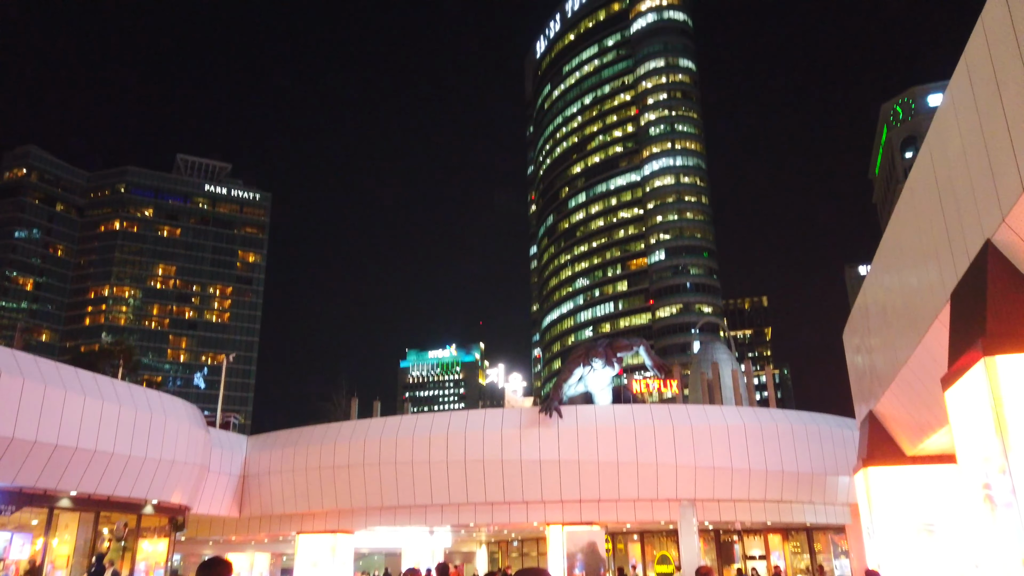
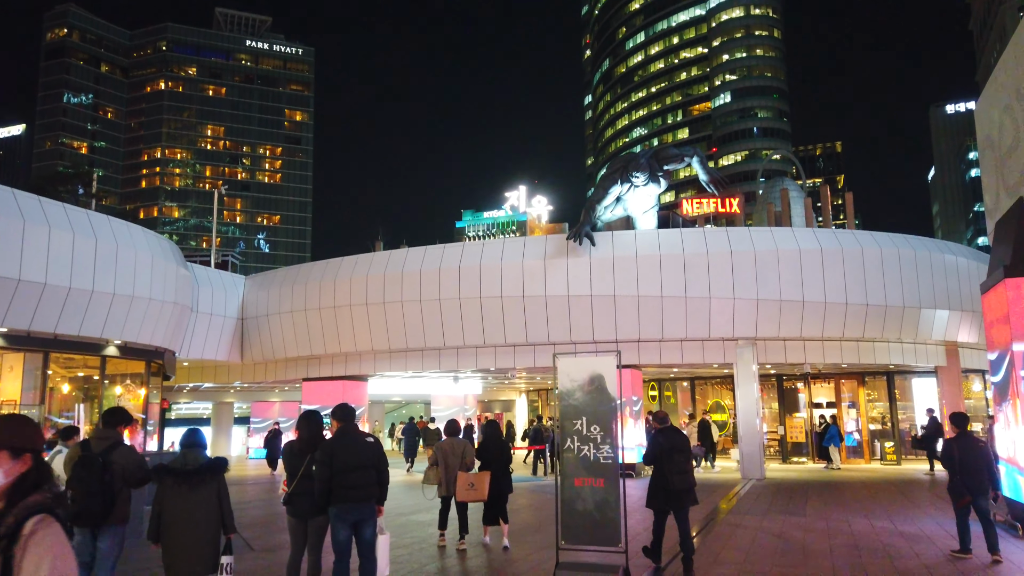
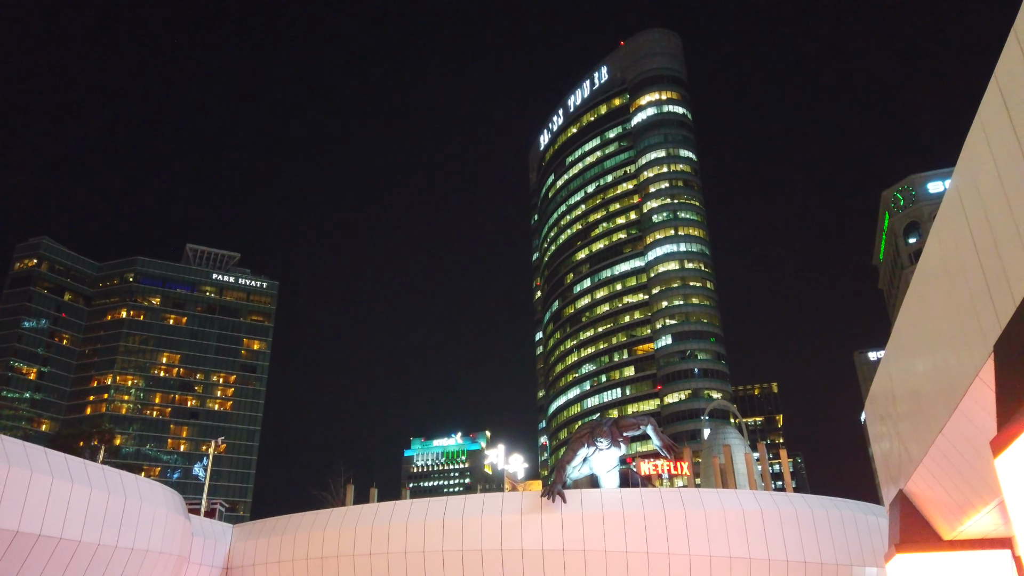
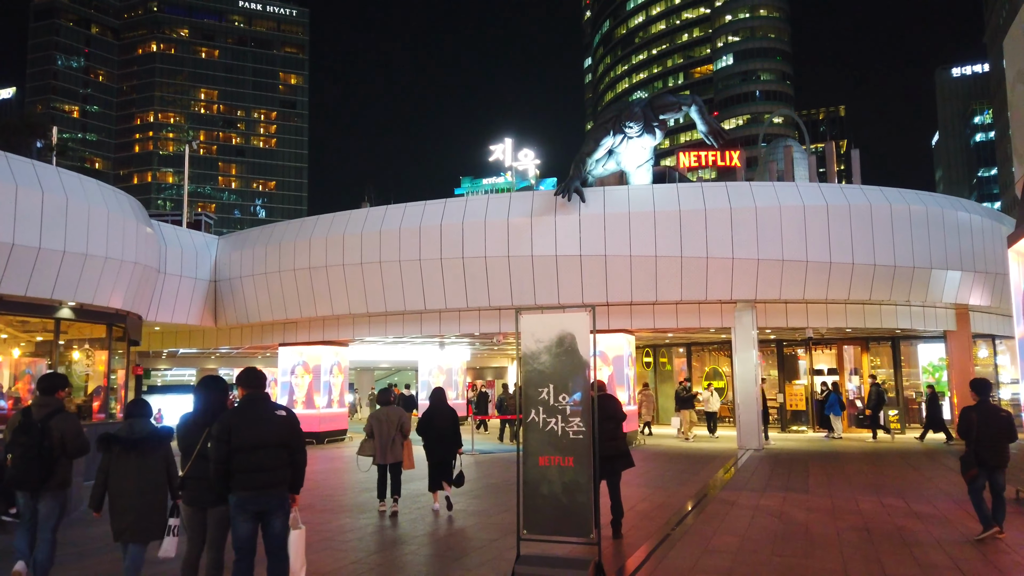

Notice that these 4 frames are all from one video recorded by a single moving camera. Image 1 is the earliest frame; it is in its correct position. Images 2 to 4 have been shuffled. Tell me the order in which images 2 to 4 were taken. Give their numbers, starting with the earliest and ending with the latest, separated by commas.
3, 2, 4
